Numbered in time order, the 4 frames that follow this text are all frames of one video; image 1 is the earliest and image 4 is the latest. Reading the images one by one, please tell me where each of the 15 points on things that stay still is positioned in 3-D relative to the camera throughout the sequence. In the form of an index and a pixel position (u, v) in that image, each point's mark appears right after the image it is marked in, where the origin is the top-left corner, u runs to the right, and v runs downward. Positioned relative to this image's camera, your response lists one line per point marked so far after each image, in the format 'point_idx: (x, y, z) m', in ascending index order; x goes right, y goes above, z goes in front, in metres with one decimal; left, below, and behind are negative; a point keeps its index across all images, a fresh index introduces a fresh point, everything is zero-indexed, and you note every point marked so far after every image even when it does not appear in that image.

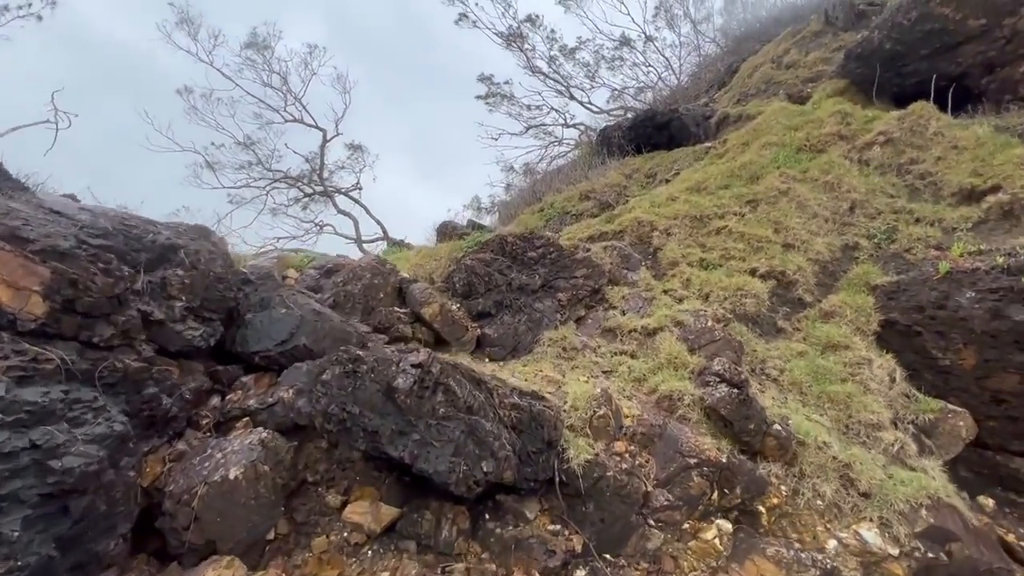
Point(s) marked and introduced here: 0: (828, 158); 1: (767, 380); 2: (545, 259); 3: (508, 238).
0: (+5.2, +2.1, +7.7) m
1: (+2.9, -1.0, +5.3) m
2: (+0.4, +0.4, +6.5) m
3: (-0.1, +0.7, +6.6) m
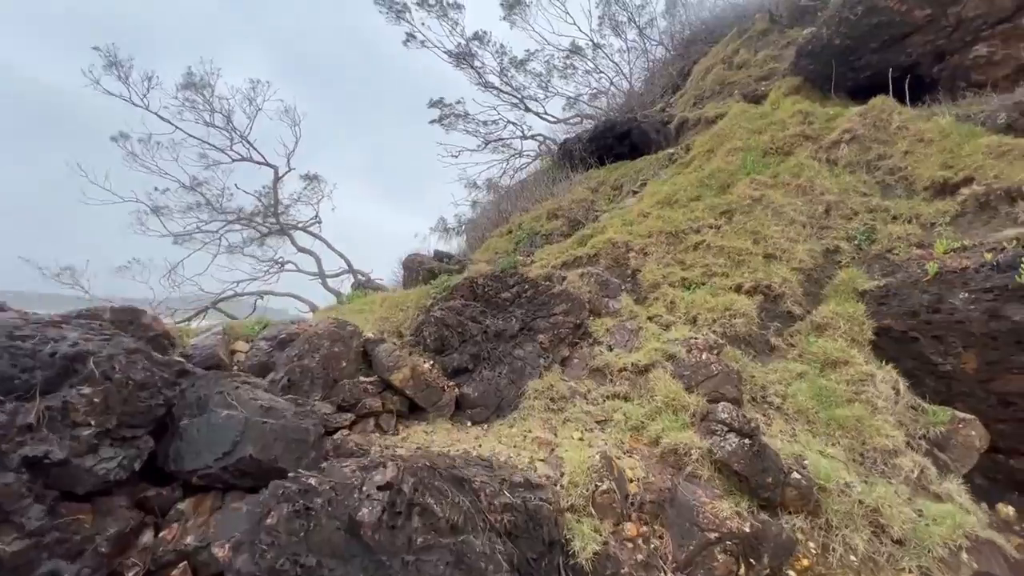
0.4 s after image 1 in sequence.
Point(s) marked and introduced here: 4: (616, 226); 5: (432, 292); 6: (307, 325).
0: (+4.6, +2.1, +7.6) m
1: (+2.7, -1.3, +4.9) m
2: (+0.1, -0.1, +6.0) m
3: (-0.5, +0.1, +6.1) m
4: (+1.8, +1.1, +8.2) m
5: (-1.1, -0.1, +6.3) m
6: (-2.3, -0.4, +5.3) m
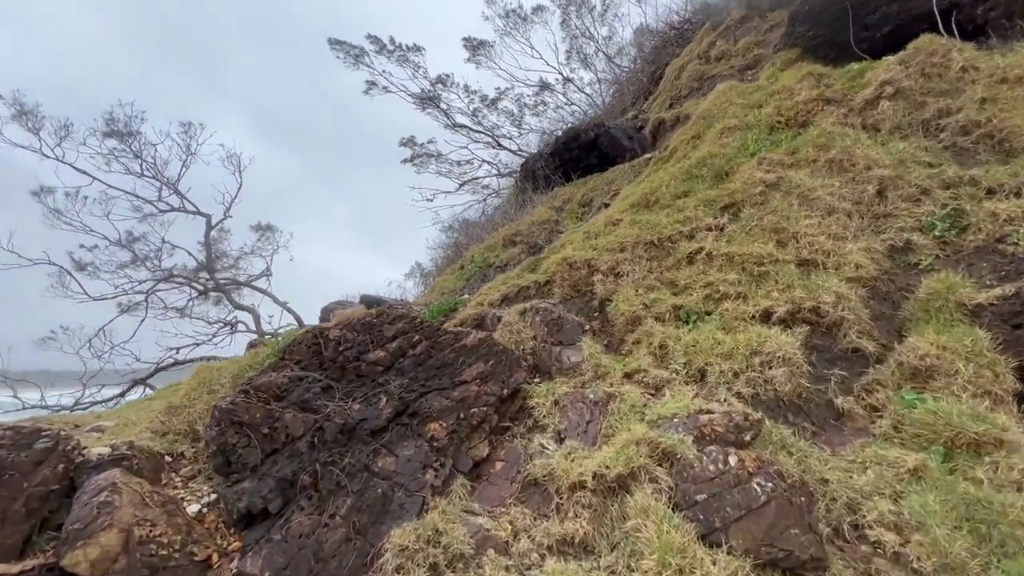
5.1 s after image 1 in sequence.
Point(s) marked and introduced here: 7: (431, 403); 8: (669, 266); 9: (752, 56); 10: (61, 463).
0: (+3.5, +1.8, +5.3) m
1: (+1.9, -1.4, +2.3) m
2: (-0.8, -0.5, +3.5) m
3: (-1.4, -0.3, +3.7) m
4: (+0.8, +0.6, +5.8) m
5: (-2.0, -0.6, +3.8) m
6: (-3.2, -0.9, +2.8) m
7: (-0.6, -0.8, +3.3) m
8: (+1.6, +0.2, +4.8) m
9: (+5.2, +5.0, +10.1) m
10: (-2.6, -1.0, +2.7) m
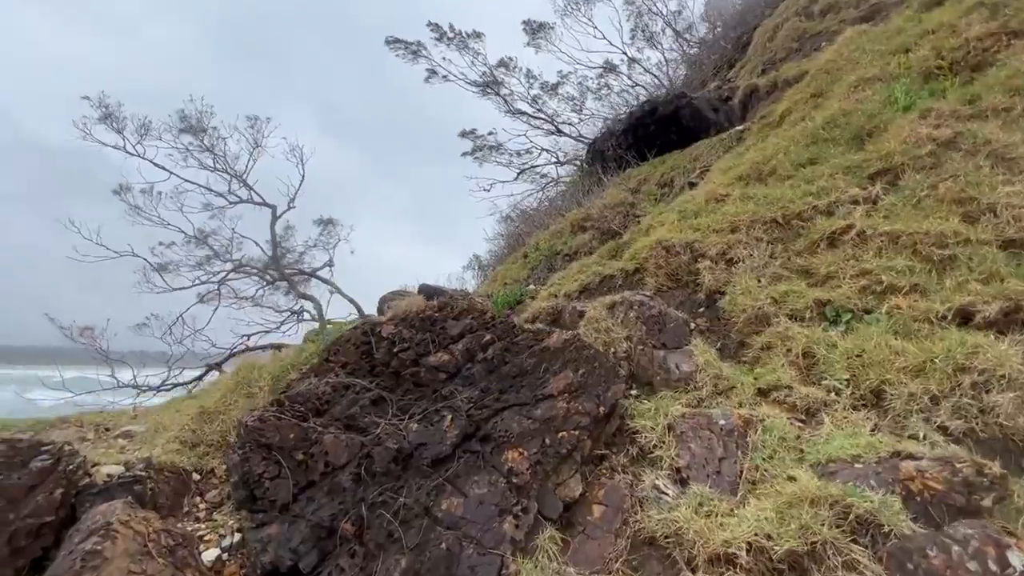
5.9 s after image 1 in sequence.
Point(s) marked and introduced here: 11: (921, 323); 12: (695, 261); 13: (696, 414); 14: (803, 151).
0: (+4.3, +1.9, +4.0) m
1: (+2.3, -1.3, +1.3) m
2: (-0.2, -0.5, +2.8) m
3: (-0.8, -0.2, +3.0) m
4: (+1.6, +0.7, +4.9) m
5: (-1.4, -0.5, +3.2) m
6: (-2.7, -0.8, +2.3) m
7: (0.0, -0.7, +2.5) m
8: (+2.3, +0.3, +3.8) m
9: (+6.5, +5.2, +8.5) m
10: (-2.1, -0.9, +2.2) m
11: (+2.5, -0.2, +2.9) m
12: (+1.6, +0.2, +4.1) m
13: (+1.1, -0.7, +2.7) m
14: (+2.9, +1.4, +4.7) m
